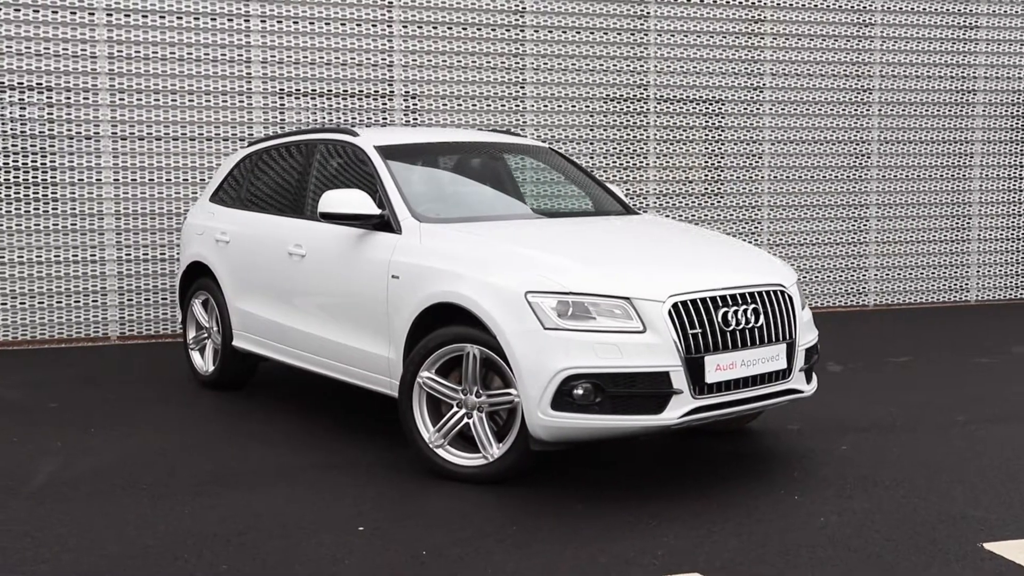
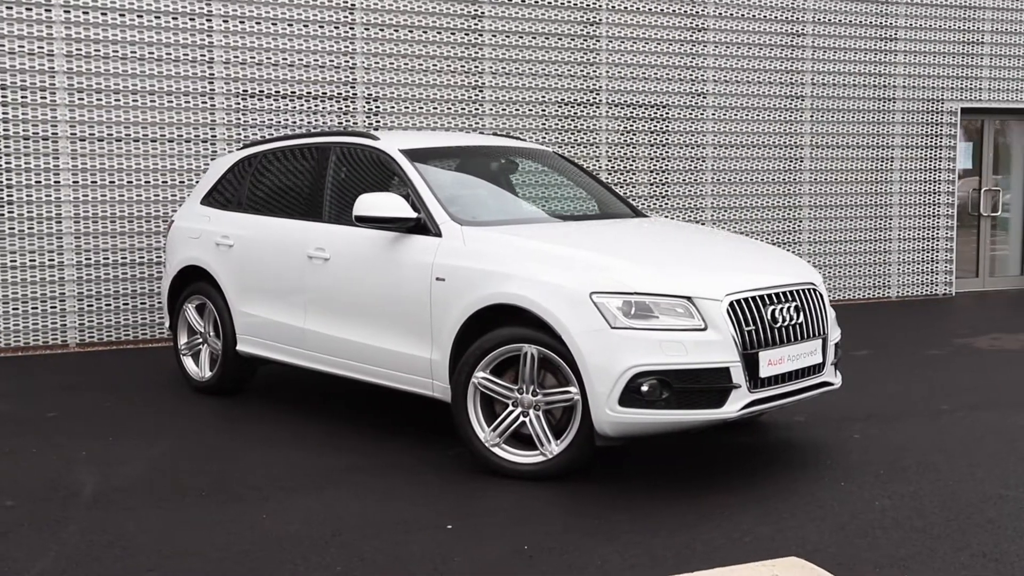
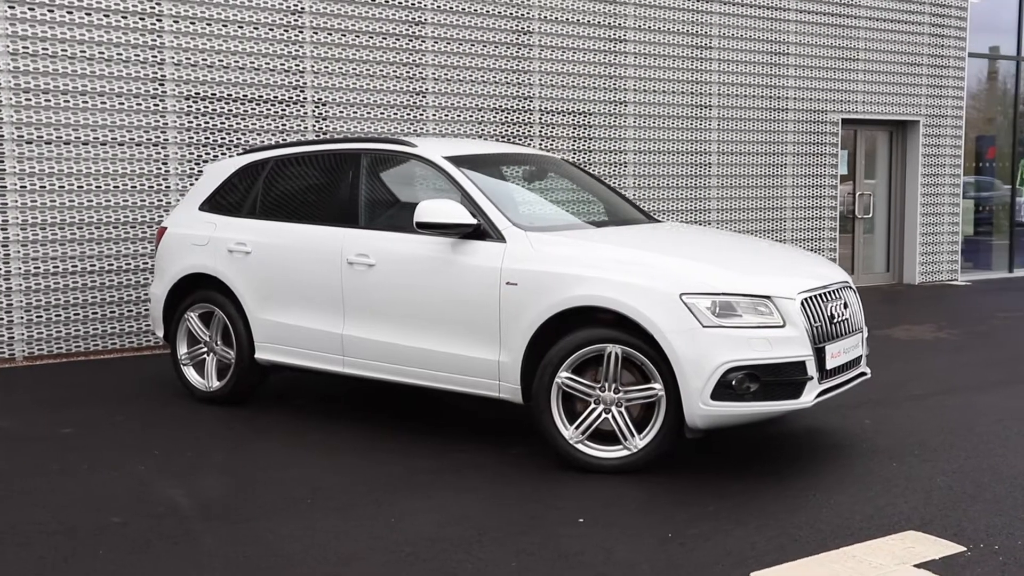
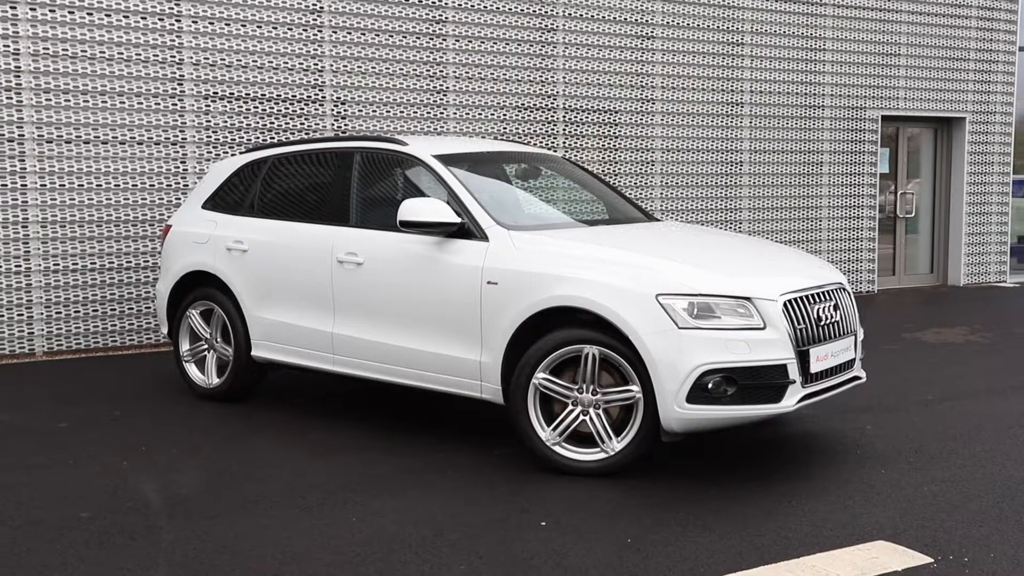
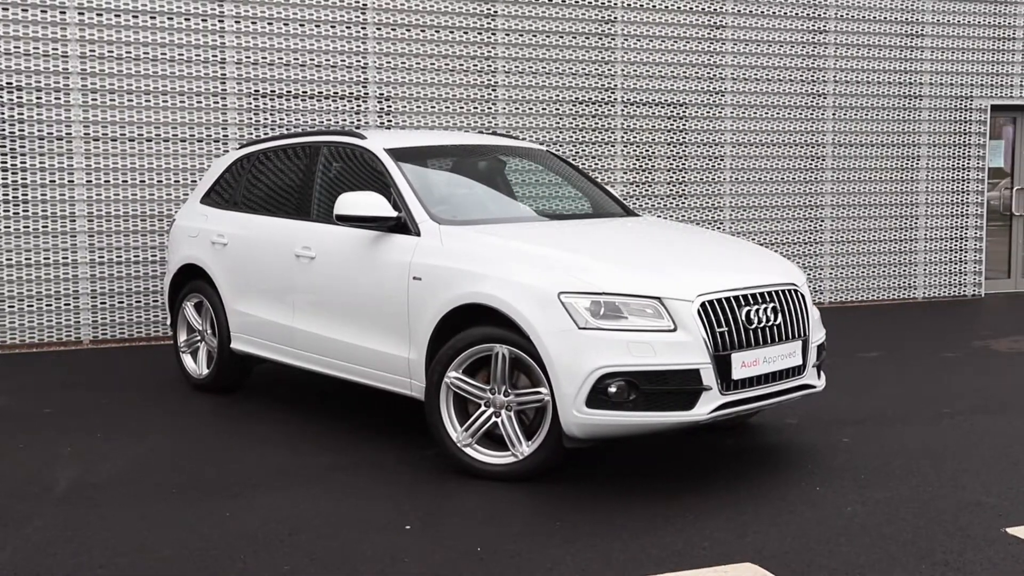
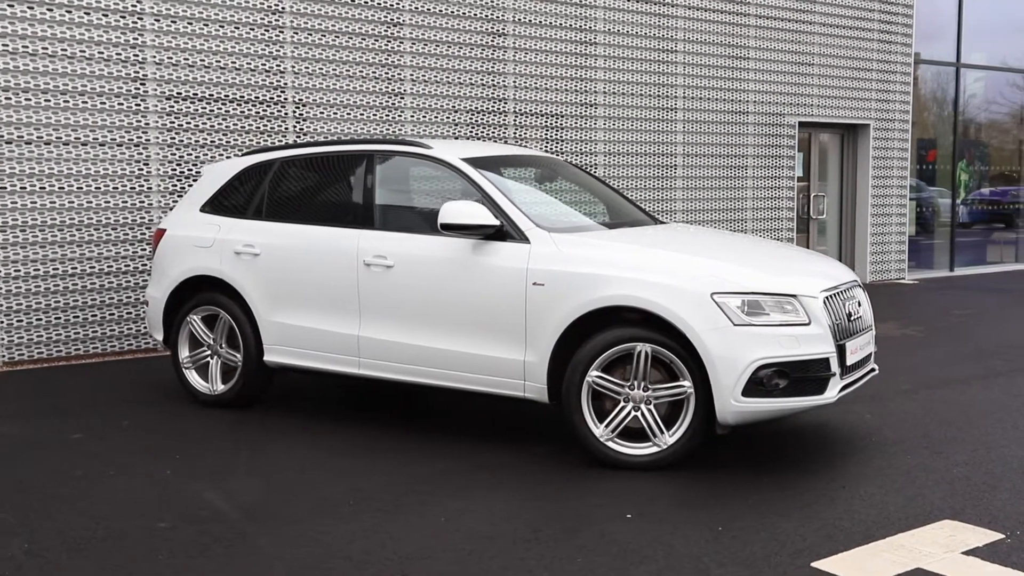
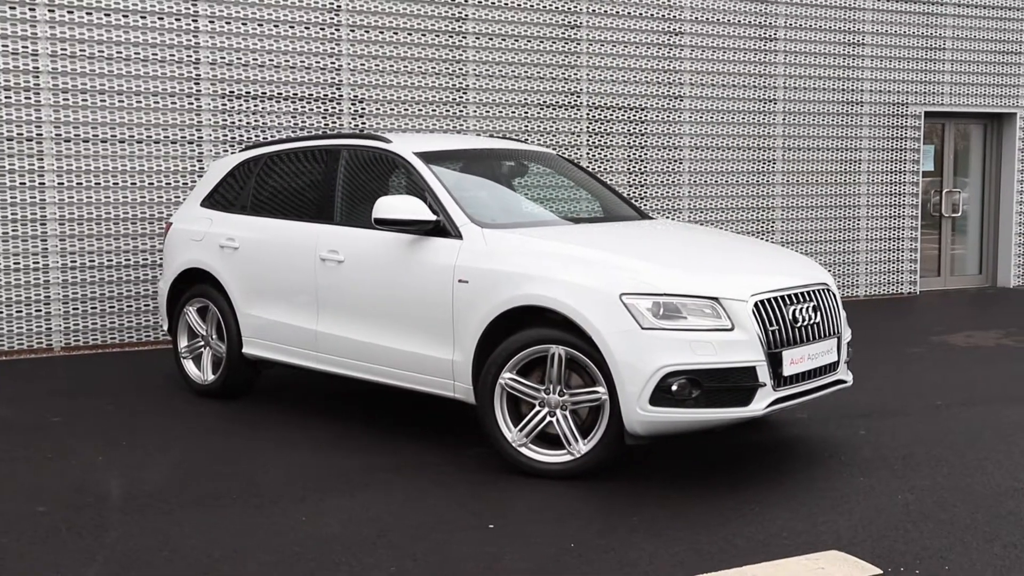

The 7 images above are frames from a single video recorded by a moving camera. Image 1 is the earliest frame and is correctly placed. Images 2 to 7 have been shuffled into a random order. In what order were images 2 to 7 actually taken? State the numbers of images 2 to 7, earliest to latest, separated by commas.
5, 2, 7, 4, 3, 6
